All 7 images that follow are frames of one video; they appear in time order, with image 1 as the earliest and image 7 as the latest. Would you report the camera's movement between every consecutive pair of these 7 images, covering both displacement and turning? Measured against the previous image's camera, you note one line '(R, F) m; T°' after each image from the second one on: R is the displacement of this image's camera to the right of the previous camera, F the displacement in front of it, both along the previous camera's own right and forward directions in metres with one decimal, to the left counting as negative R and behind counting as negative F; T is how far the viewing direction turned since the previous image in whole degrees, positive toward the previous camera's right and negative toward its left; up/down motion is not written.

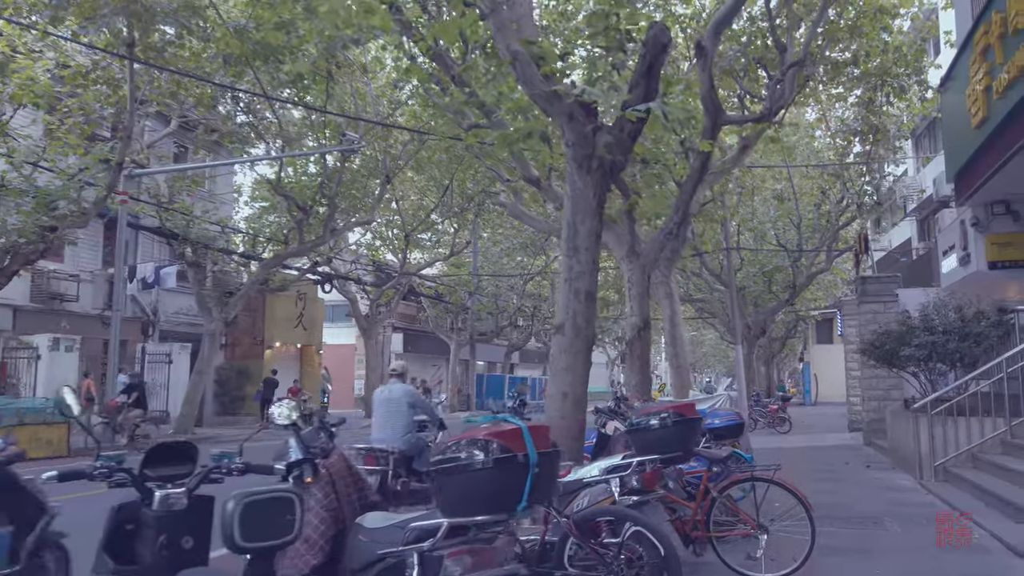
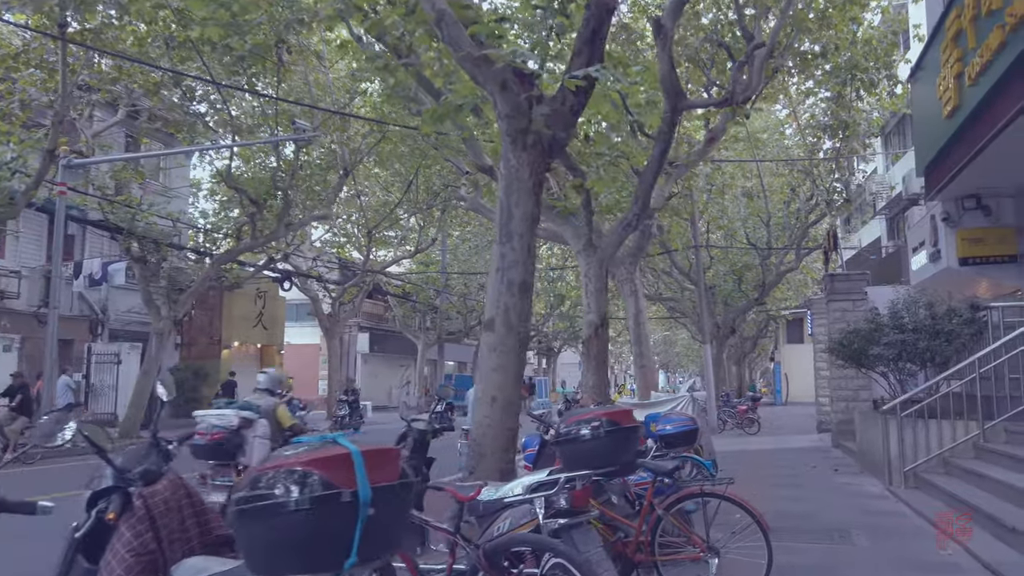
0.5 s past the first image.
(+0.3, +0.6) m; +2°
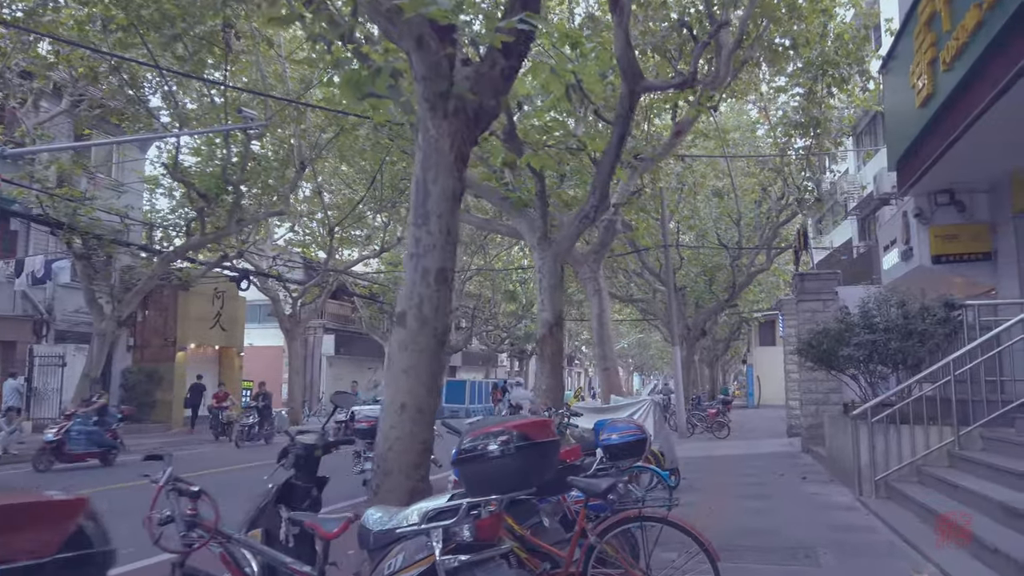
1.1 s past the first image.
(+0.3, +0.7) m; +2°
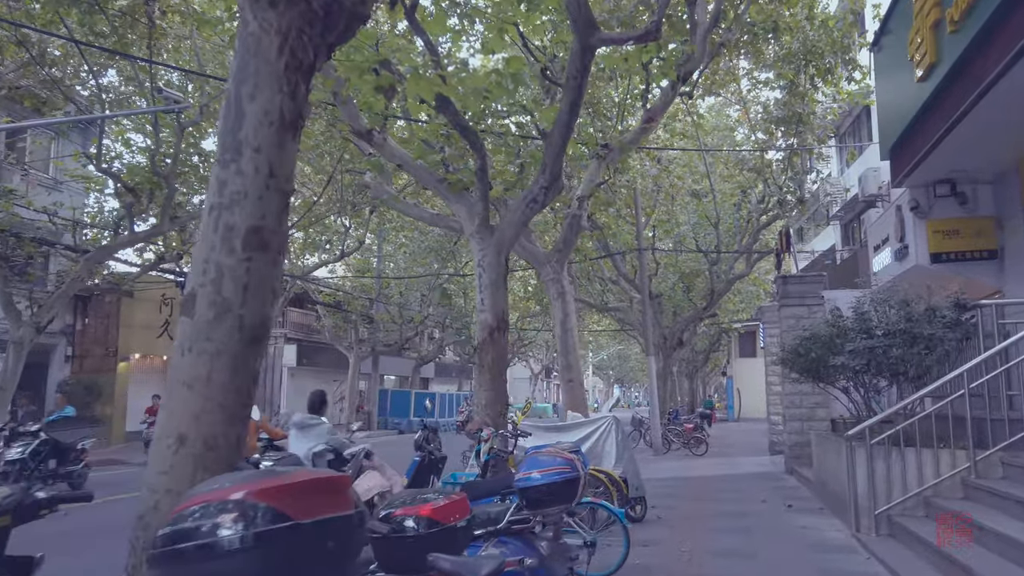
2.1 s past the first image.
(+0.5, +1.4) m; +1°
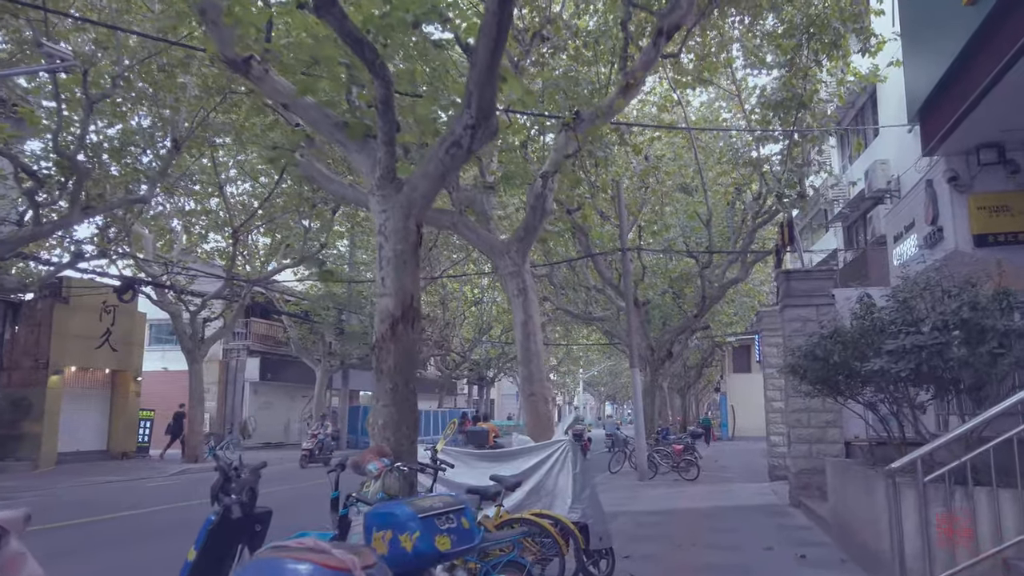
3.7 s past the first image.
(+0.6, +2.1) m; 0°
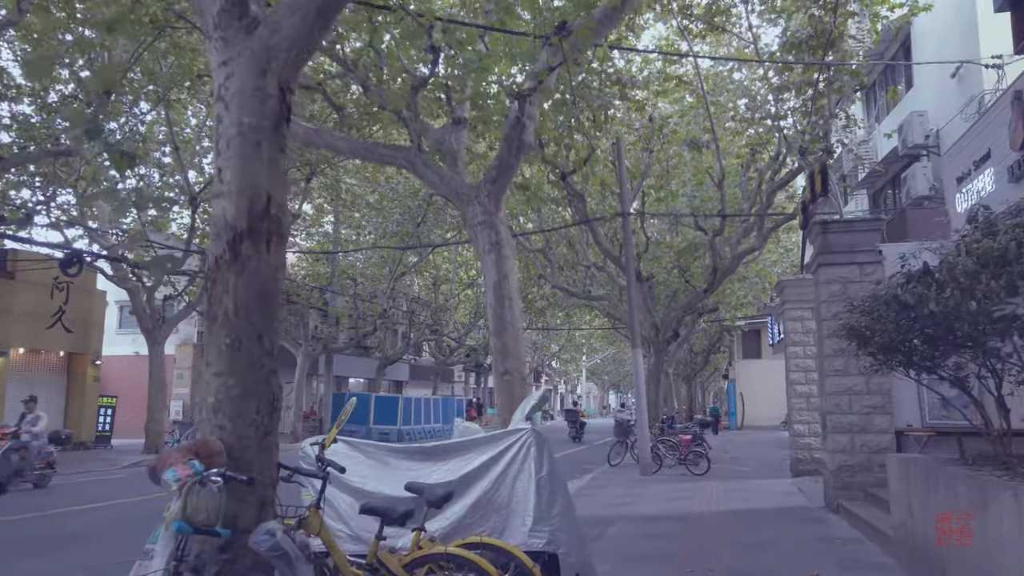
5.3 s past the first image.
(+0.4, +2.1) m; 0°
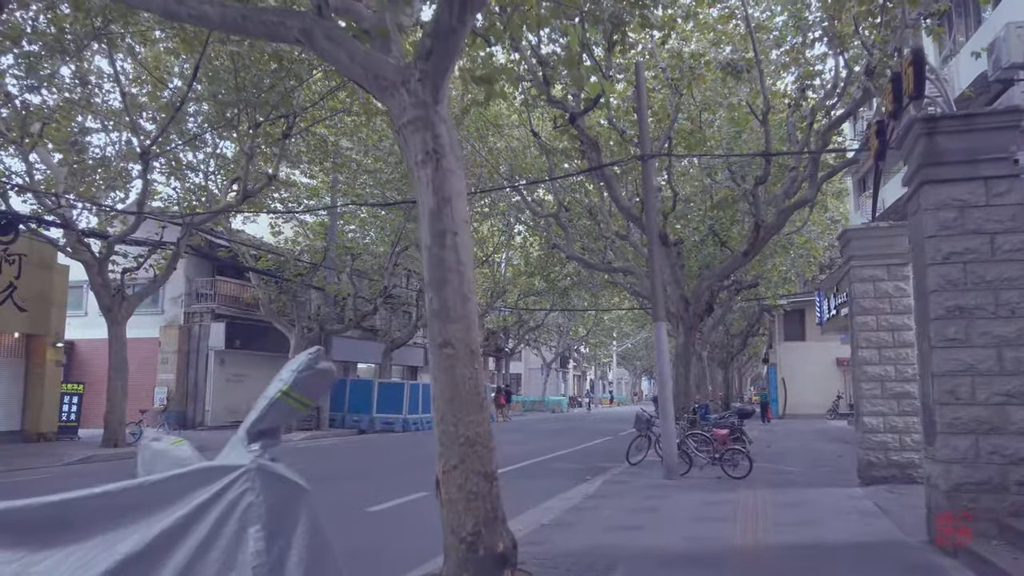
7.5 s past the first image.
(+0.7, +2.9) m; -3°
